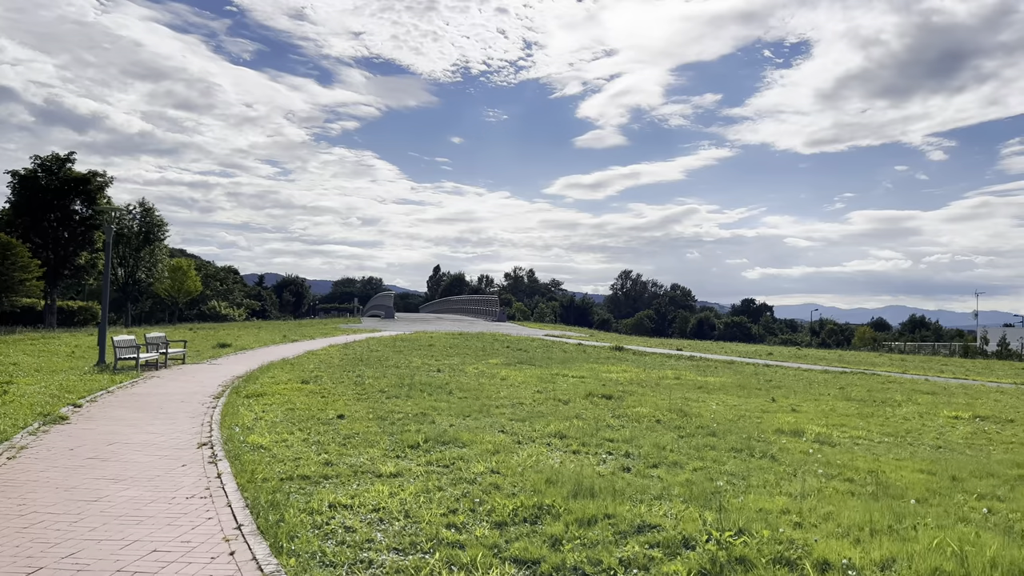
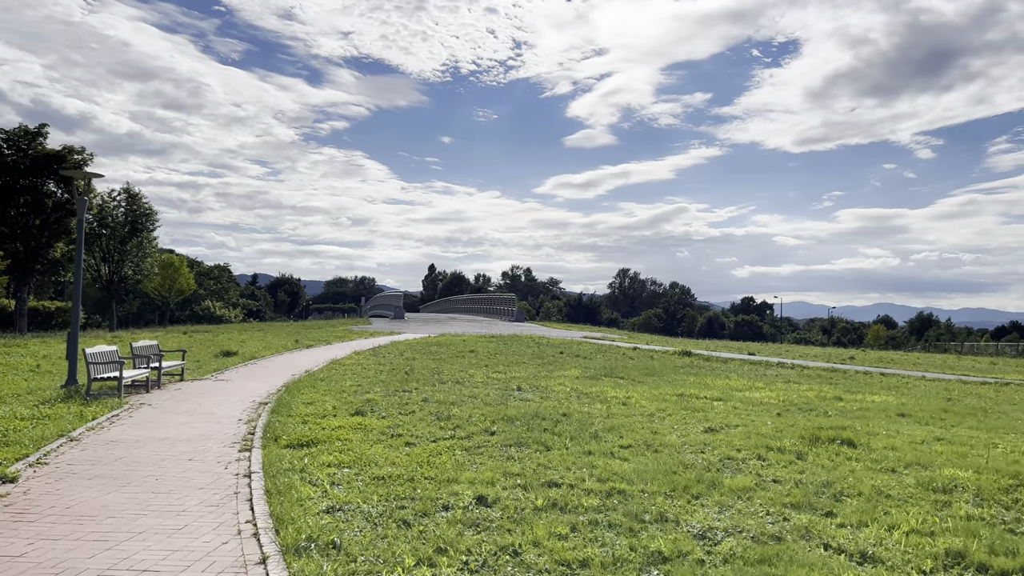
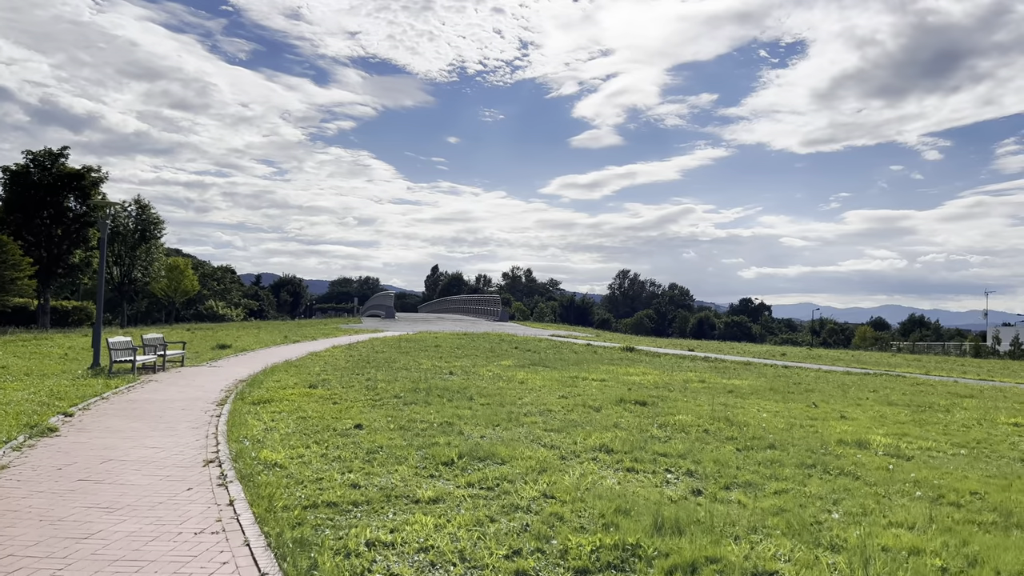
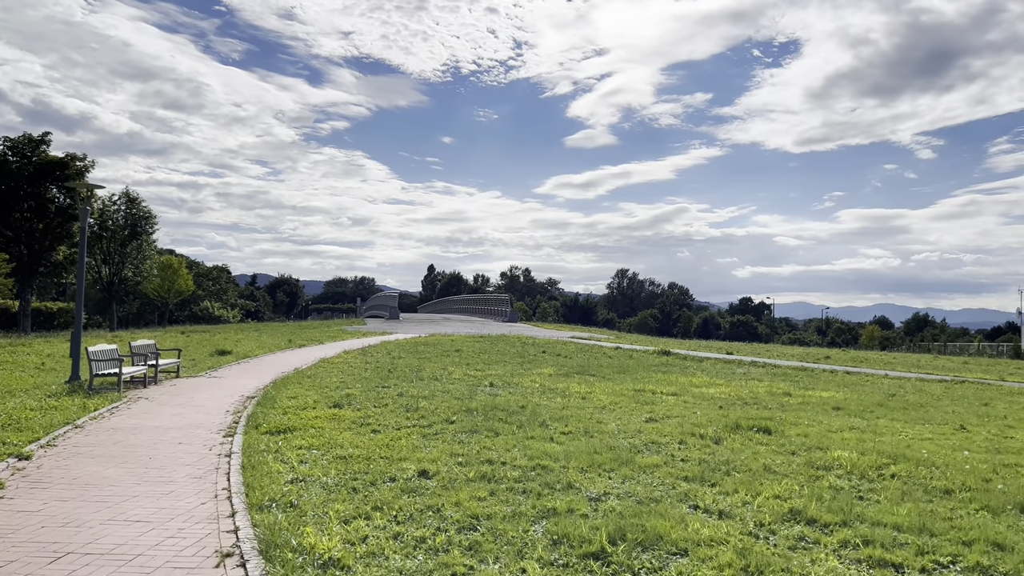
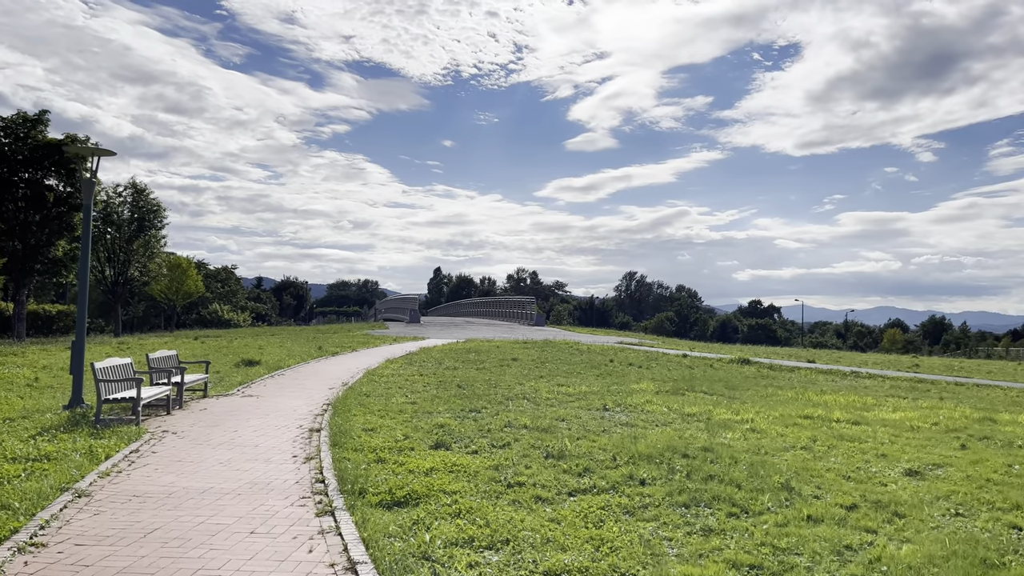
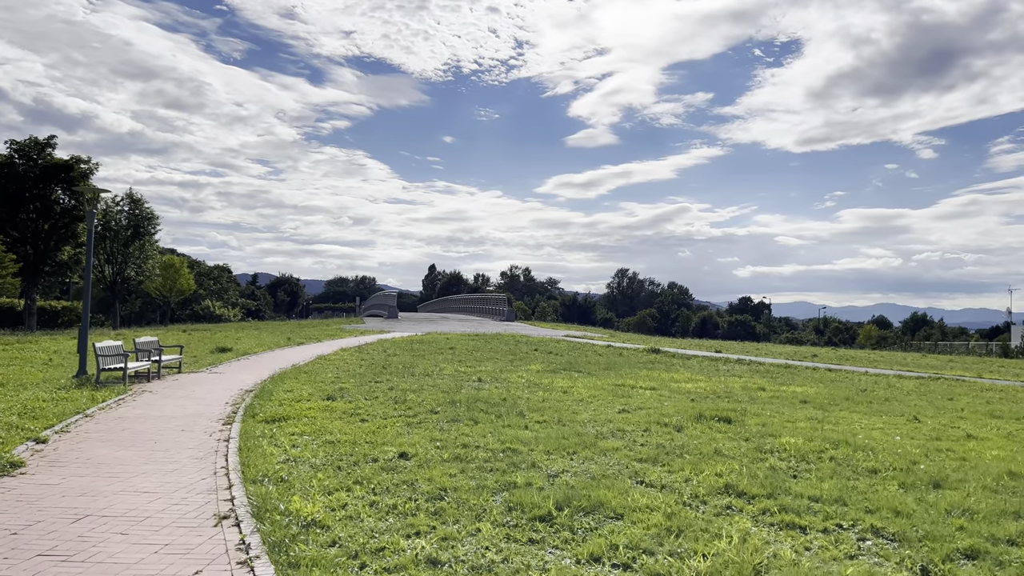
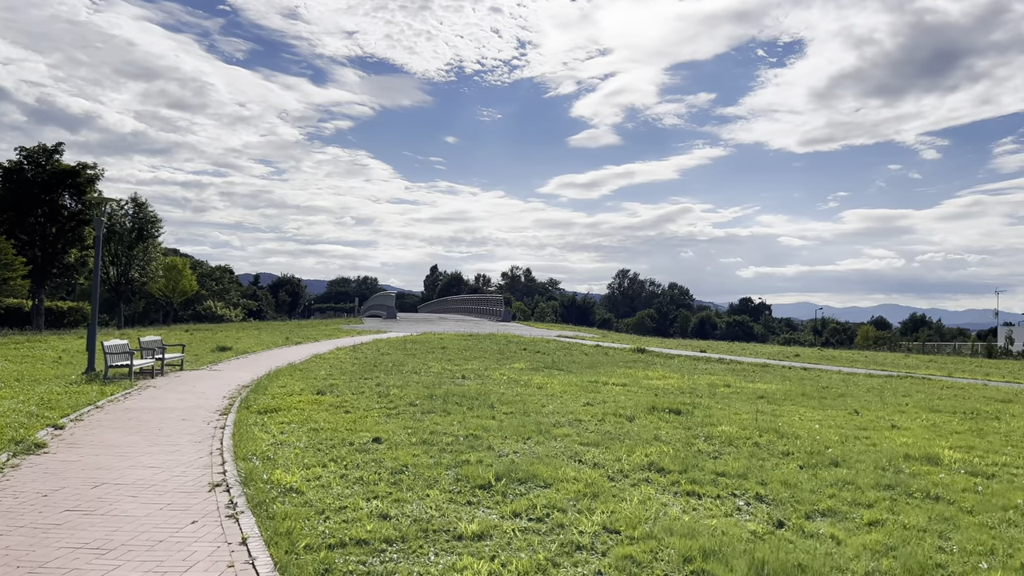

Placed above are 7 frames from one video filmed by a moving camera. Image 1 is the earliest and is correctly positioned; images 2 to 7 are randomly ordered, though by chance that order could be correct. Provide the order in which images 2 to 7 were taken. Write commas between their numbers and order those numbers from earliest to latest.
3, 7, 6, 4, 2, 5
